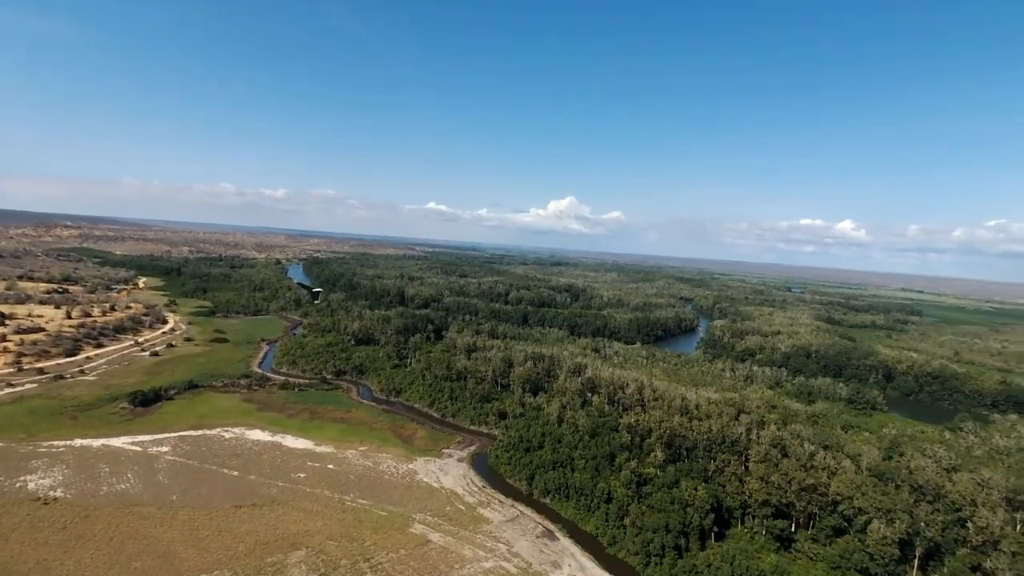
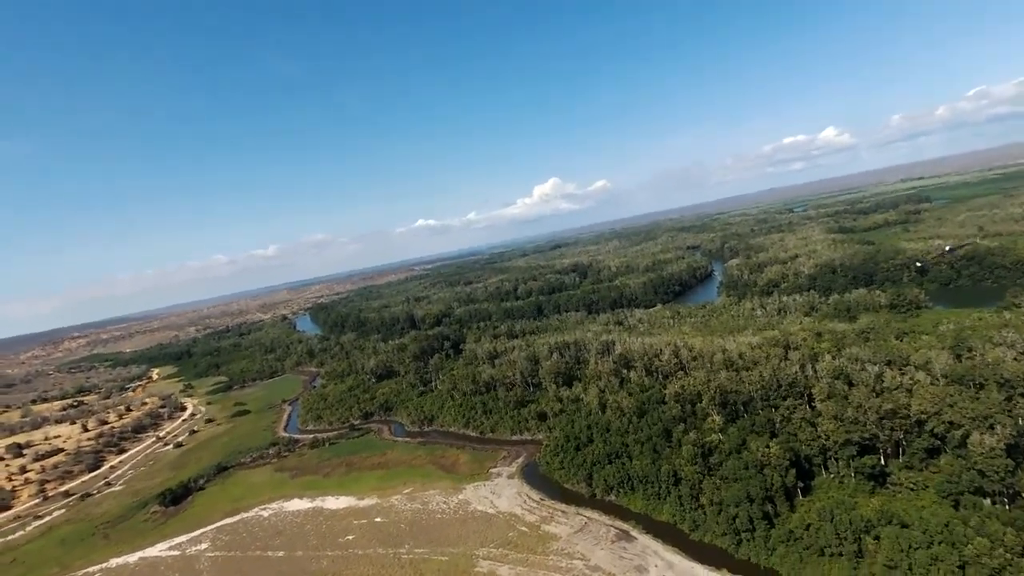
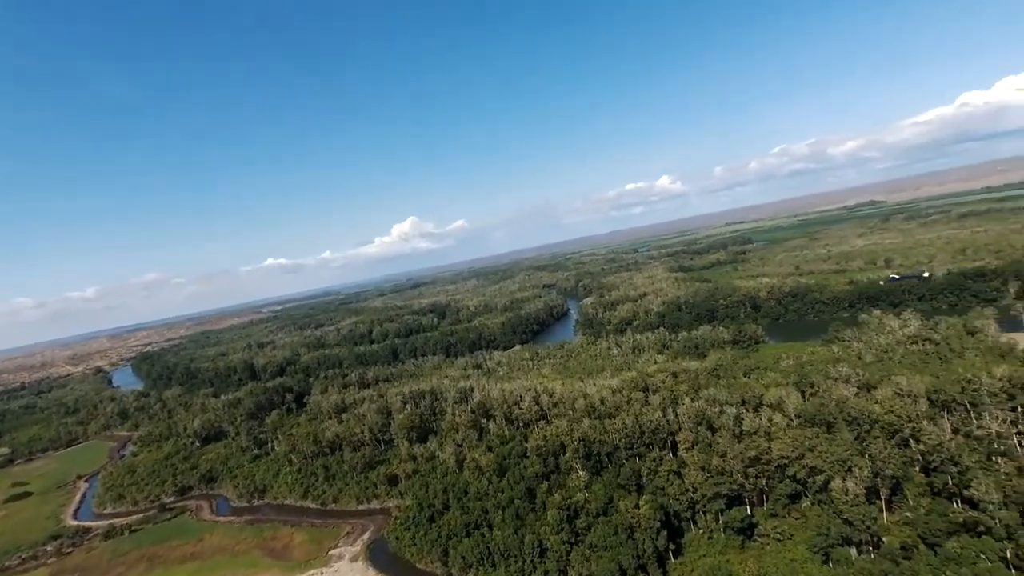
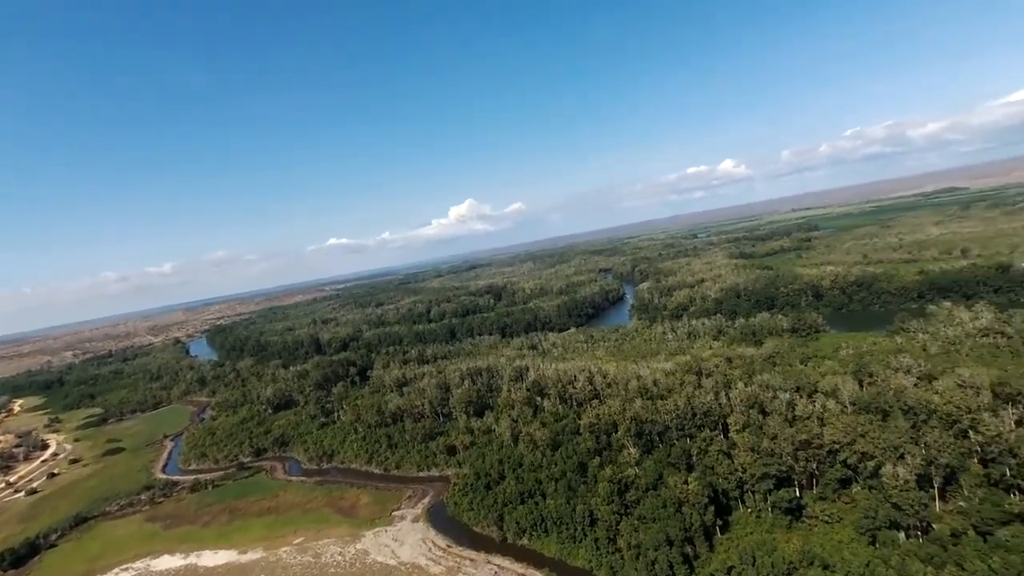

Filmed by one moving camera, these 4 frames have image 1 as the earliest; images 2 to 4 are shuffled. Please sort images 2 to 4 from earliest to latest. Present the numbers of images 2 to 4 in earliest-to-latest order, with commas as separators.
2, 4, 3
